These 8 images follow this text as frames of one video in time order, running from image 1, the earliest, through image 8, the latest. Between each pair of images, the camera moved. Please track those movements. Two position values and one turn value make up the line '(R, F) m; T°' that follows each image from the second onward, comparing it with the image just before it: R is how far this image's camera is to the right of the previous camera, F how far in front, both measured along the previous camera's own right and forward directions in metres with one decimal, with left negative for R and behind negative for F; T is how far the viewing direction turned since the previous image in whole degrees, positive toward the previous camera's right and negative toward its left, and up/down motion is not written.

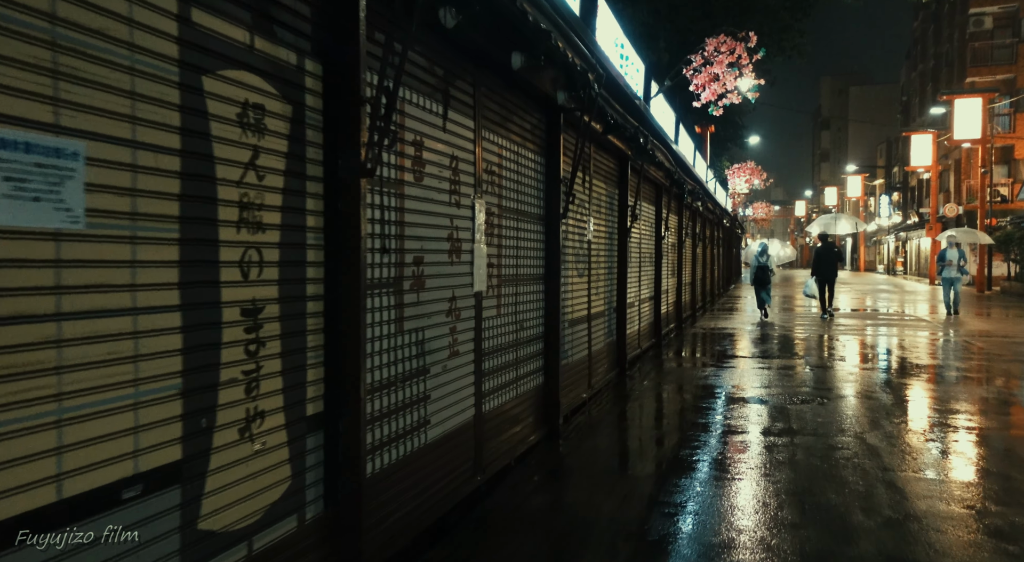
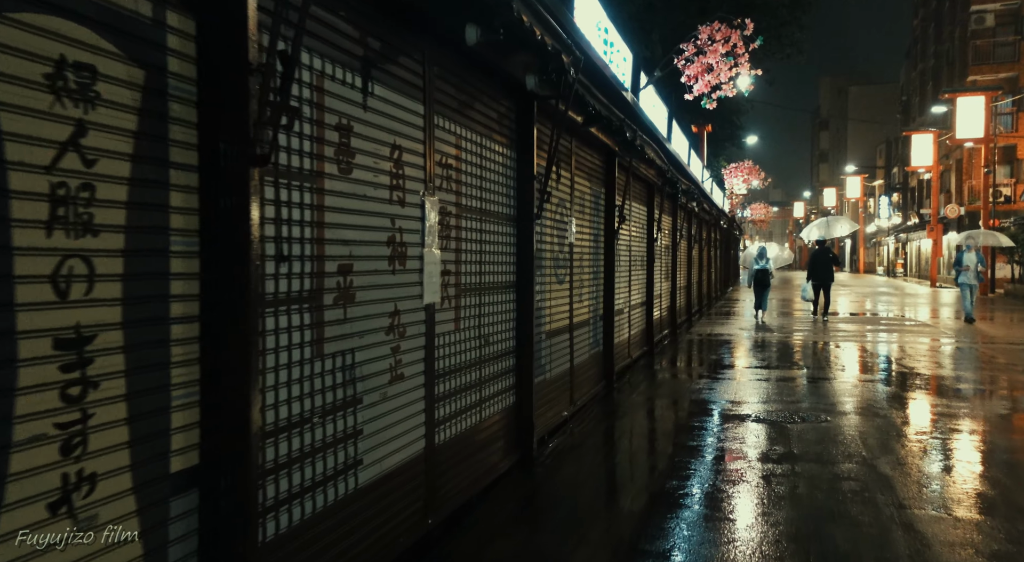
(+0.2, +0.7) m; 0°
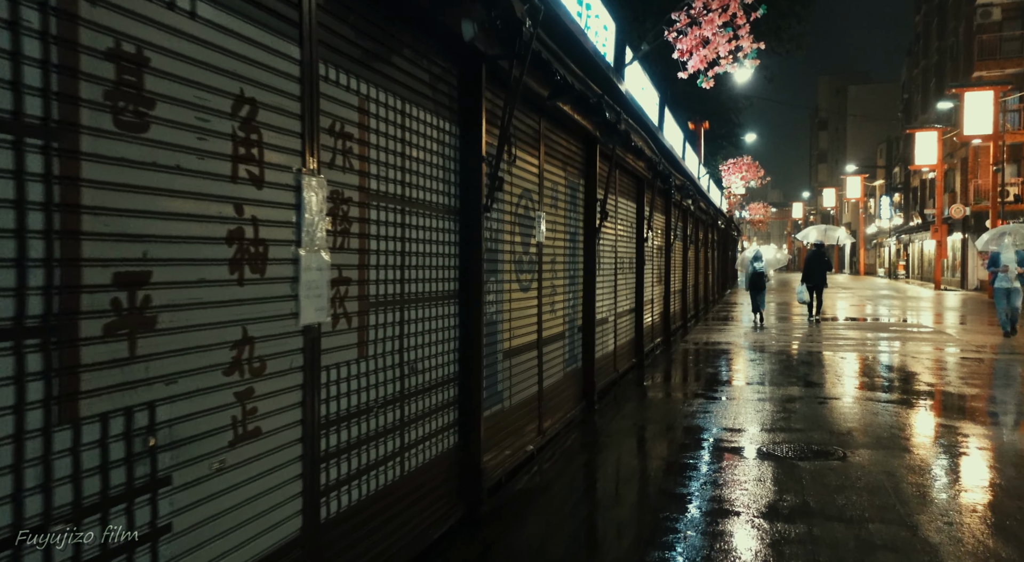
(+0.3, +1.3) m; 0°
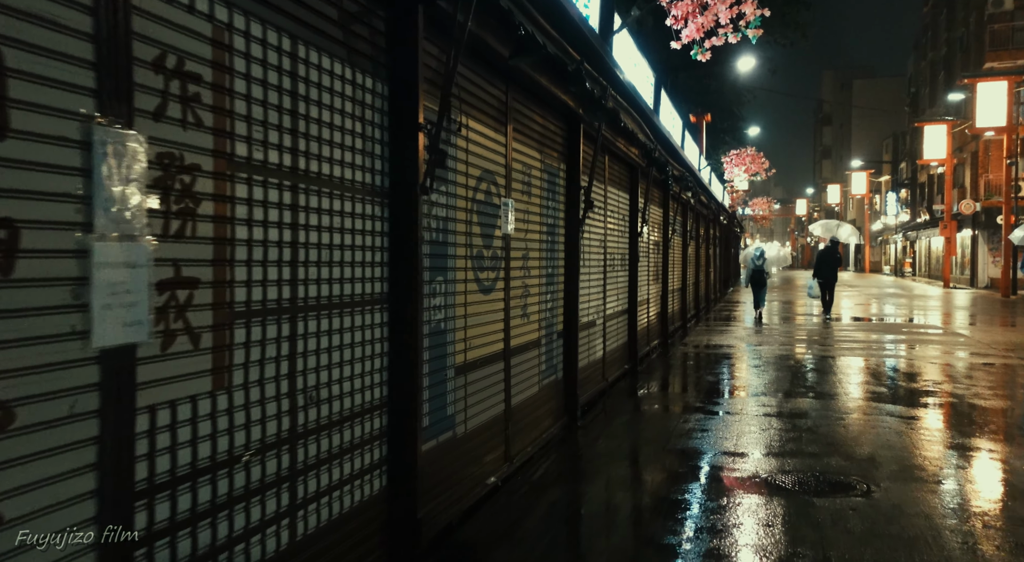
(+0.3, +1.0) m; 0°
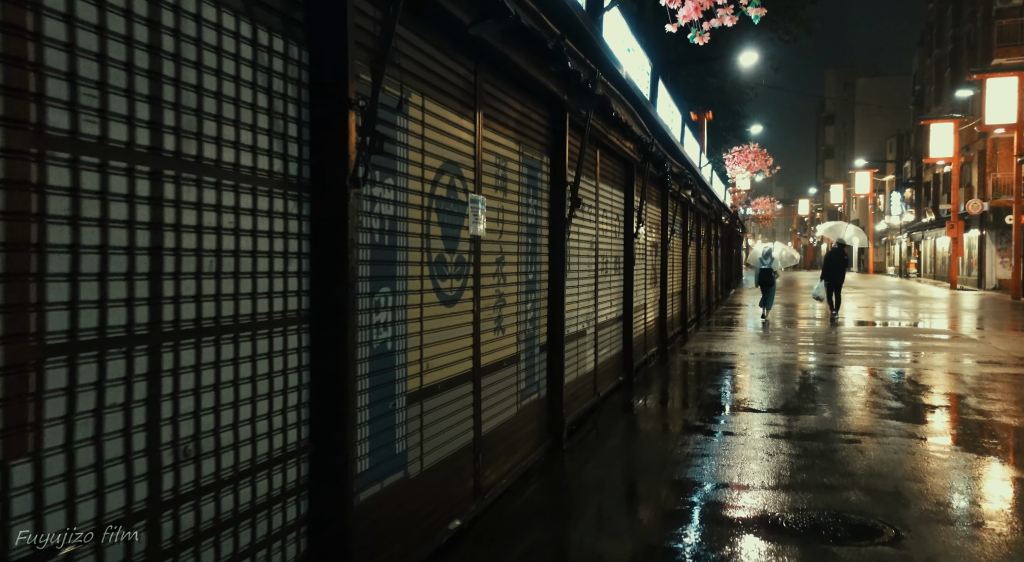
(+0.2, +0.8) m; 0°
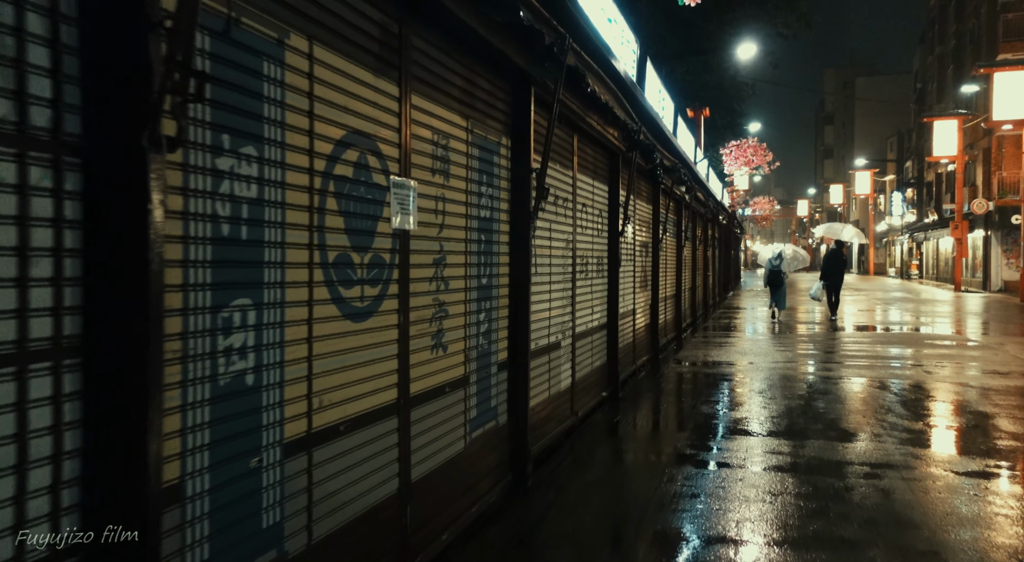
(+0.3, +1.1) m; 0°
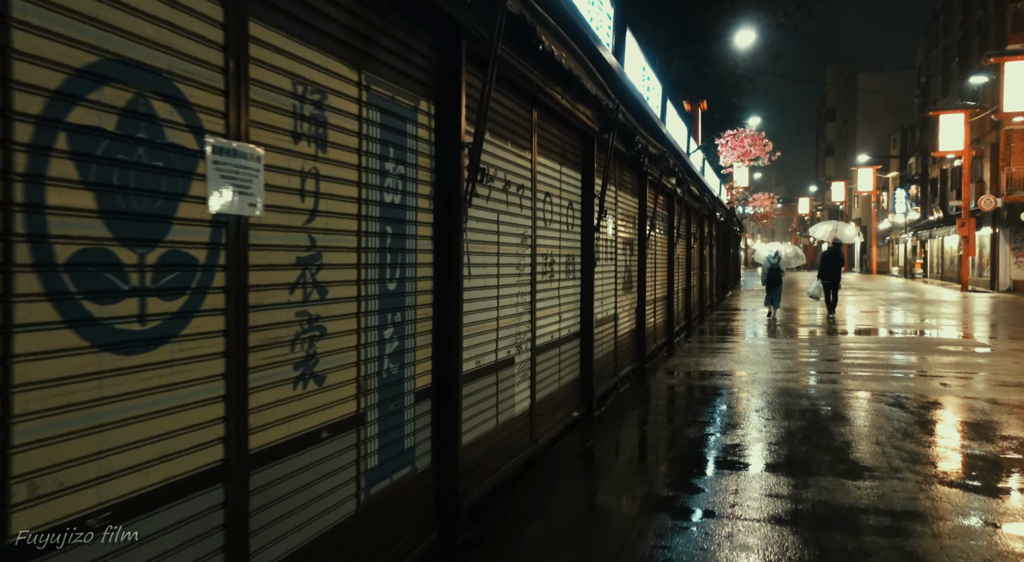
(+0.4, +1.2) m; 0°
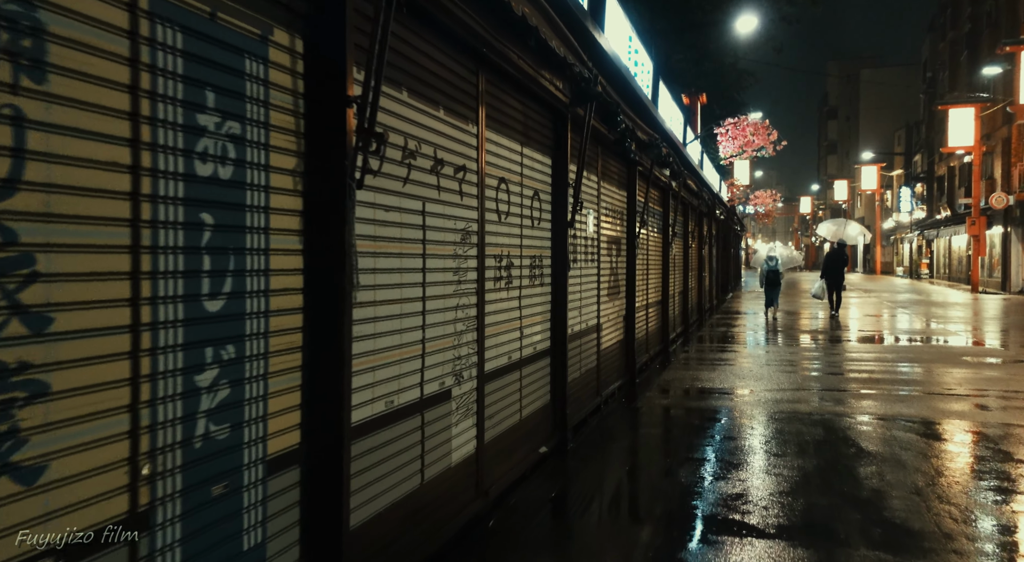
(+0.4, +1.4) m; 0°
